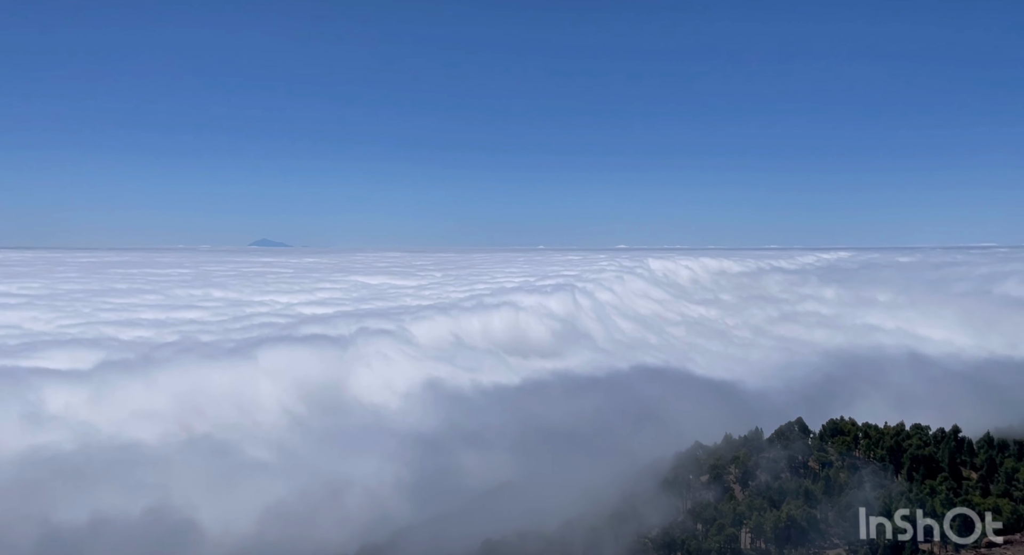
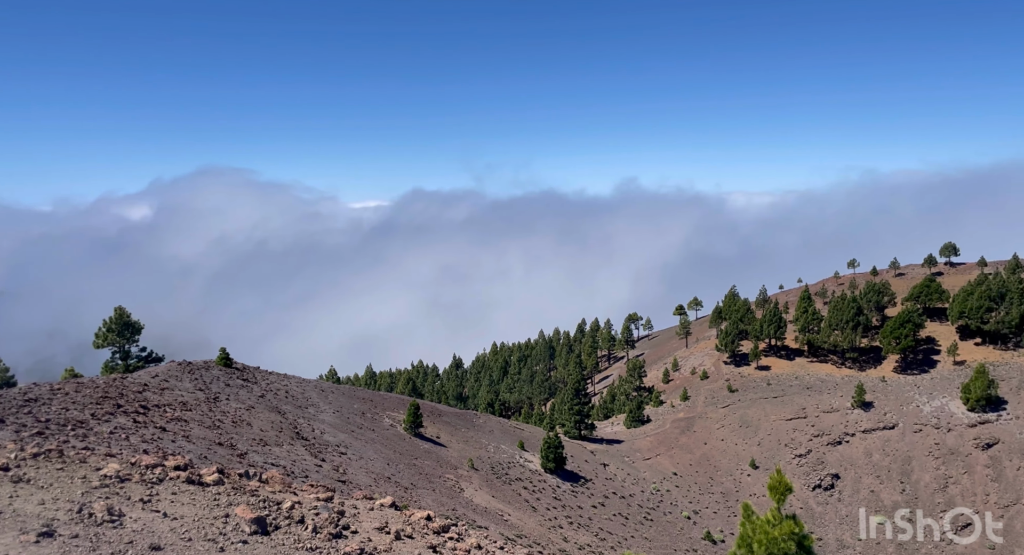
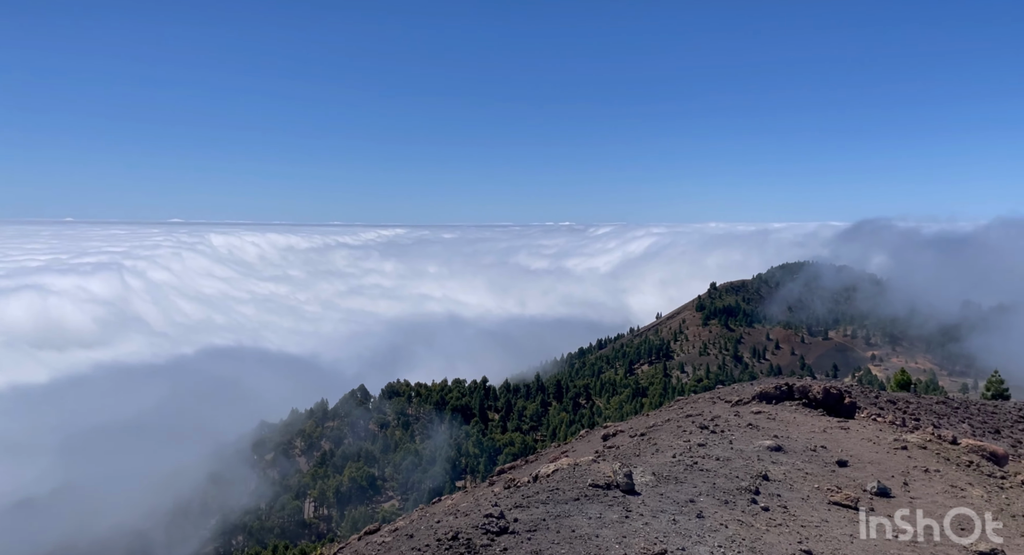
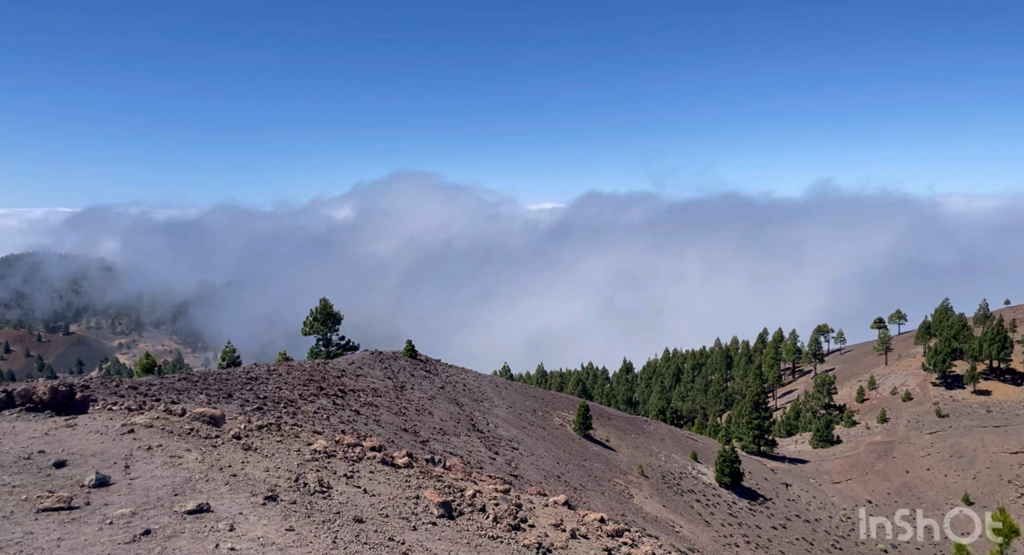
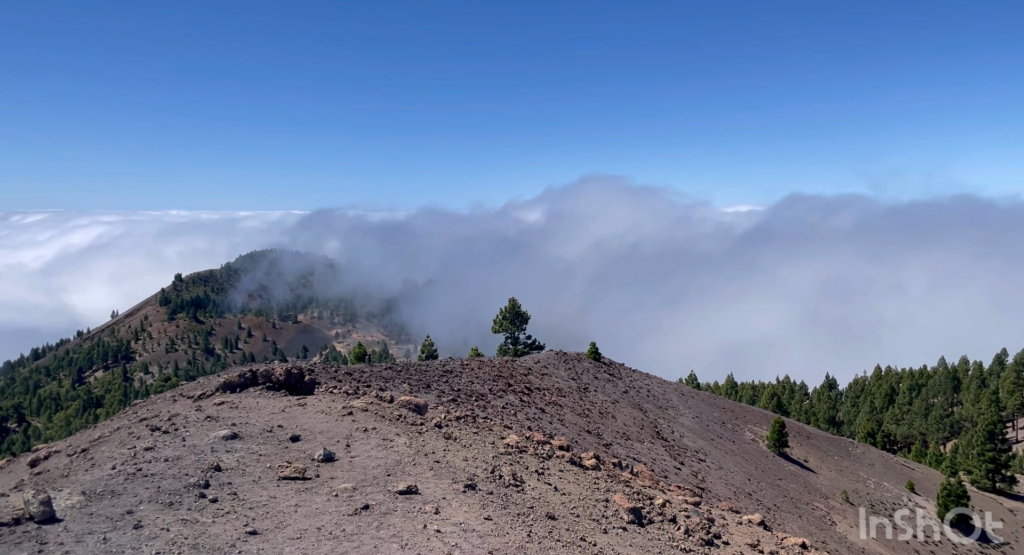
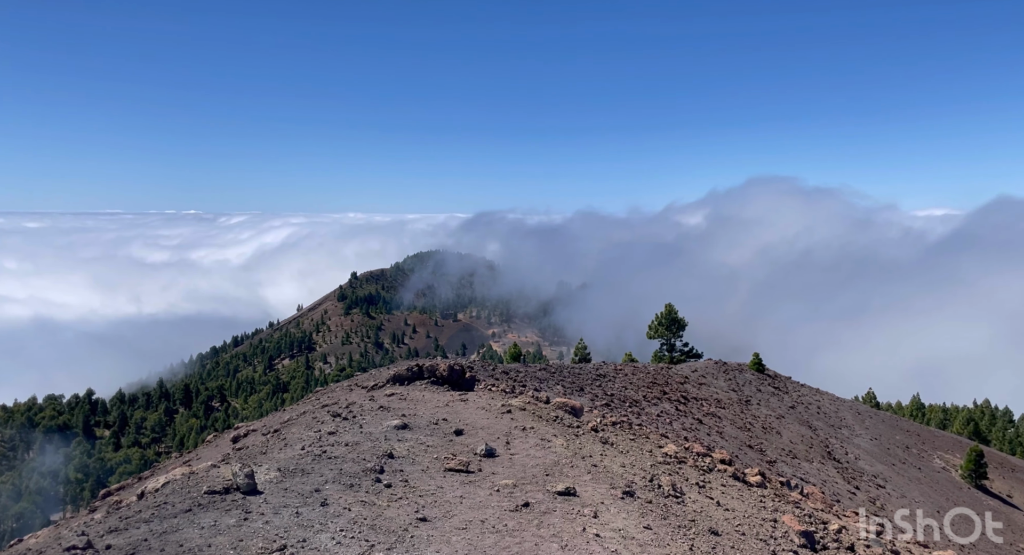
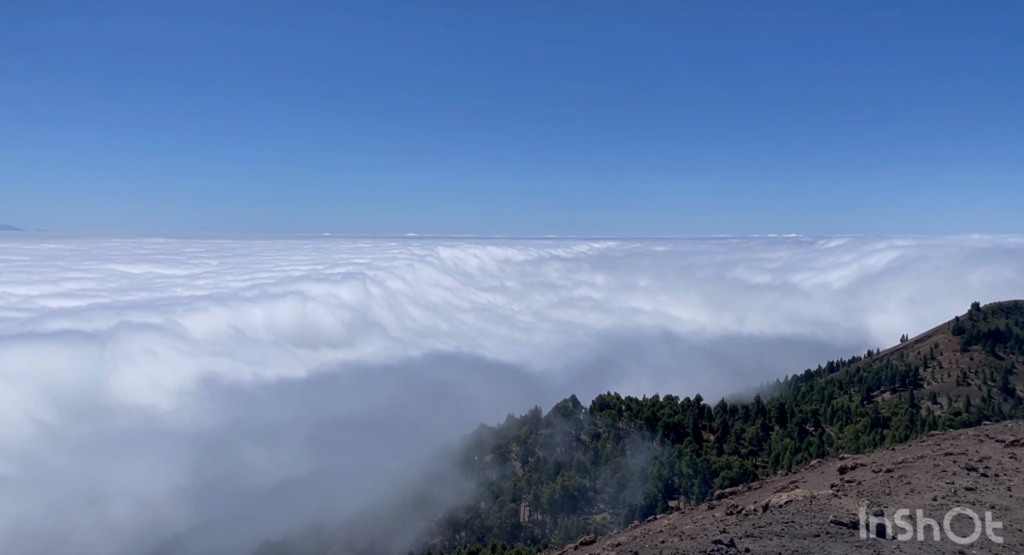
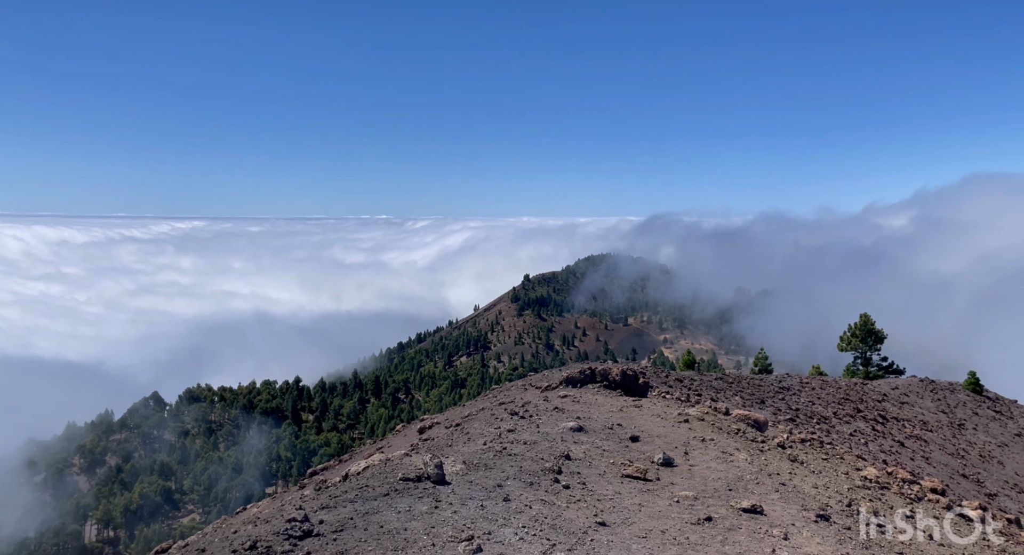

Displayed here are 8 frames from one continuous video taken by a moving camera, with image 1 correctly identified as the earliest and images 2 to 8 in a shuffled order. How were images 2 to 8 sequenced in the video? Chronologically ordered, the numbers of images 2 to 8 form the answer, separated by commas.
7, 3, 8, 6, 5, 4, 2
